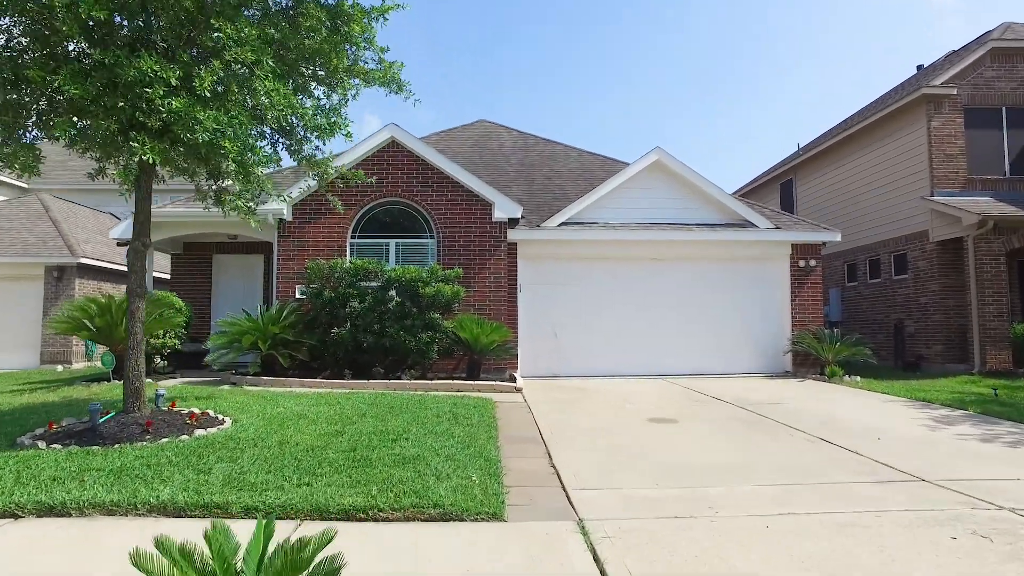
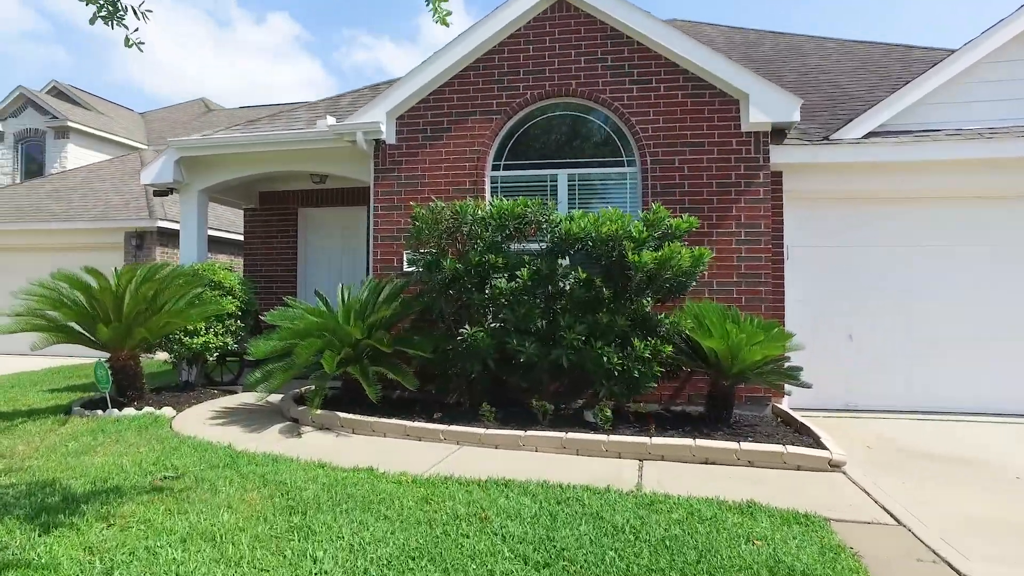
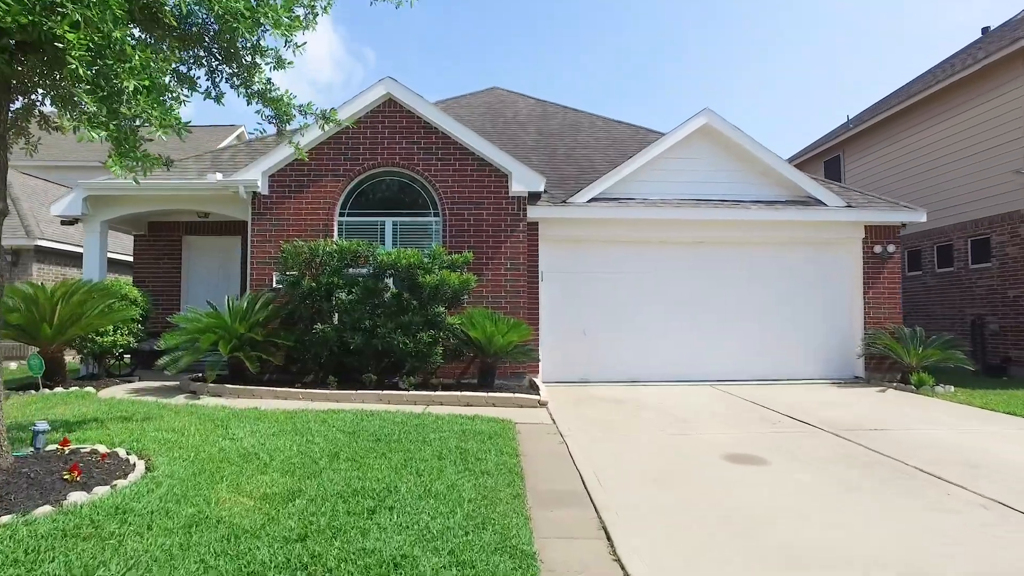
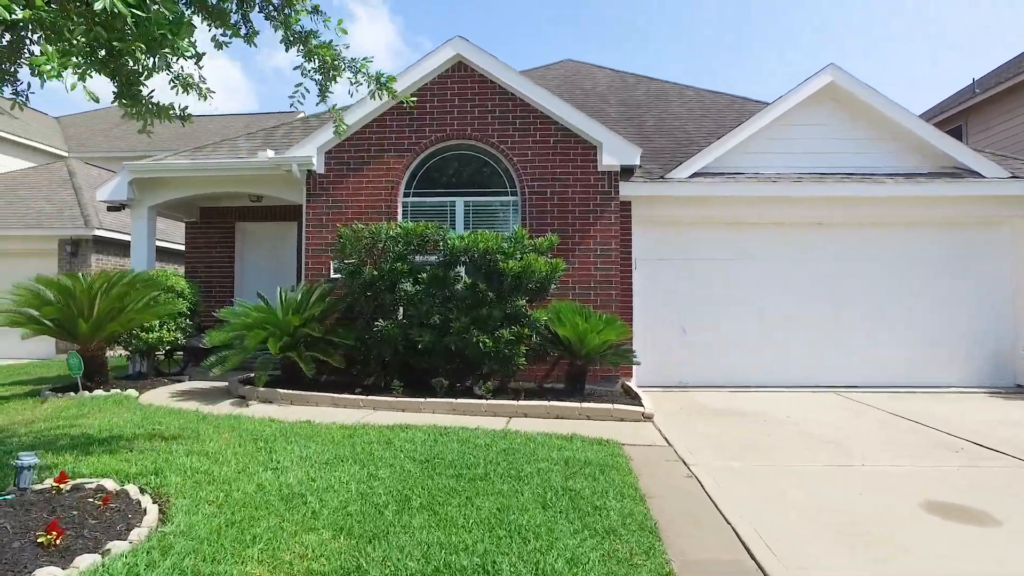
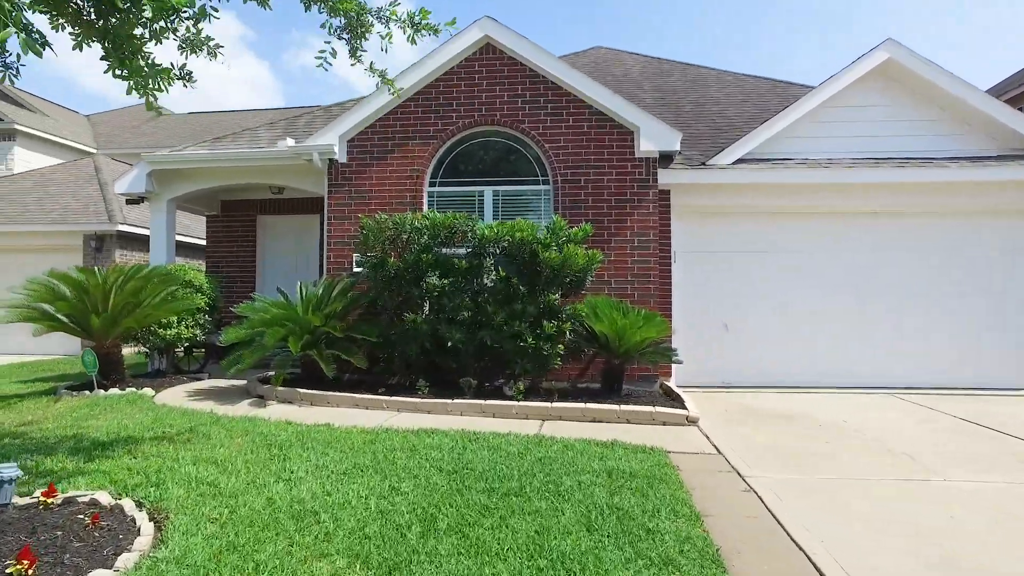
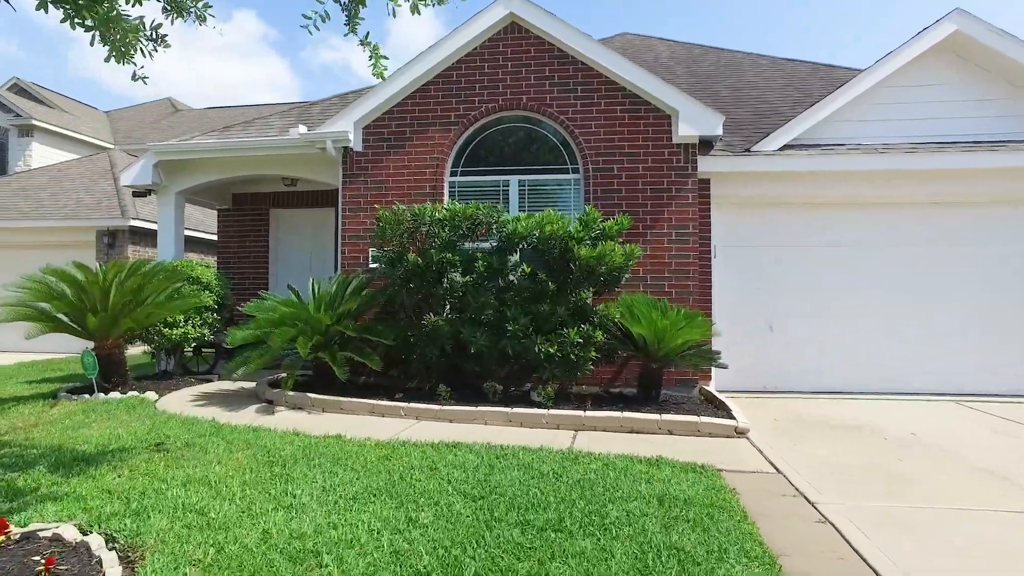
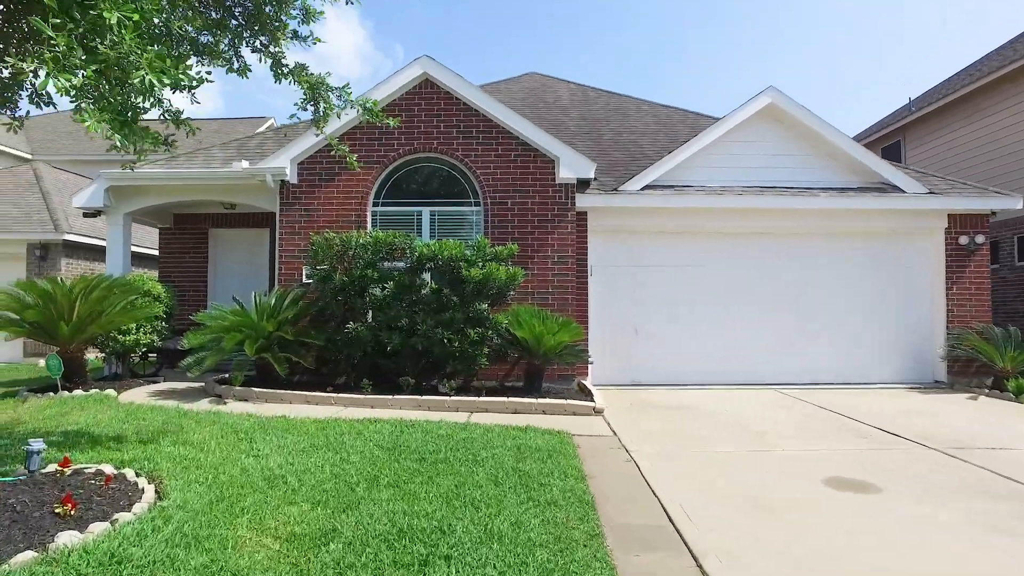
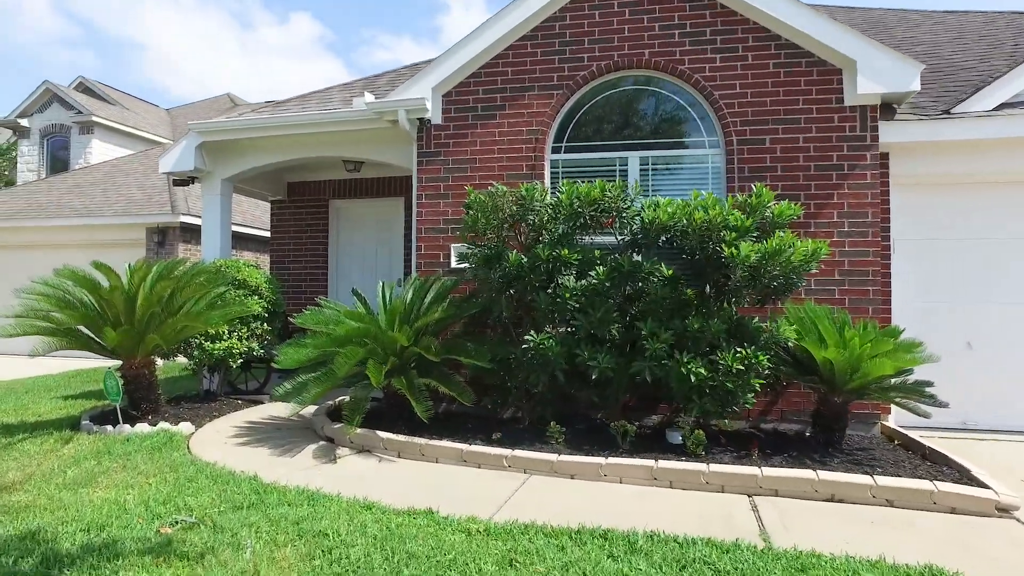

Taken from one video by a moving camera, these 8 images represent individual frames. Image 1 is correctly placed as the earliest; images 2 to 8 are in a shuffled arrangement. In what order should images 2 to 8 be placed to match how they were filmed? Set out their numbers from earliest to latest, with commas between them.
3, 7, 4, 5, 6, 2, 8
